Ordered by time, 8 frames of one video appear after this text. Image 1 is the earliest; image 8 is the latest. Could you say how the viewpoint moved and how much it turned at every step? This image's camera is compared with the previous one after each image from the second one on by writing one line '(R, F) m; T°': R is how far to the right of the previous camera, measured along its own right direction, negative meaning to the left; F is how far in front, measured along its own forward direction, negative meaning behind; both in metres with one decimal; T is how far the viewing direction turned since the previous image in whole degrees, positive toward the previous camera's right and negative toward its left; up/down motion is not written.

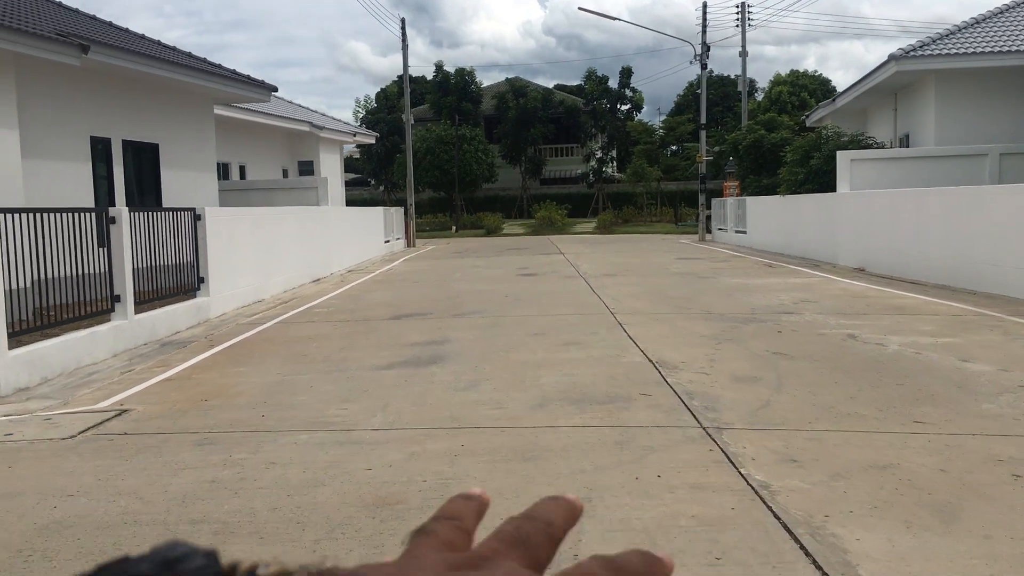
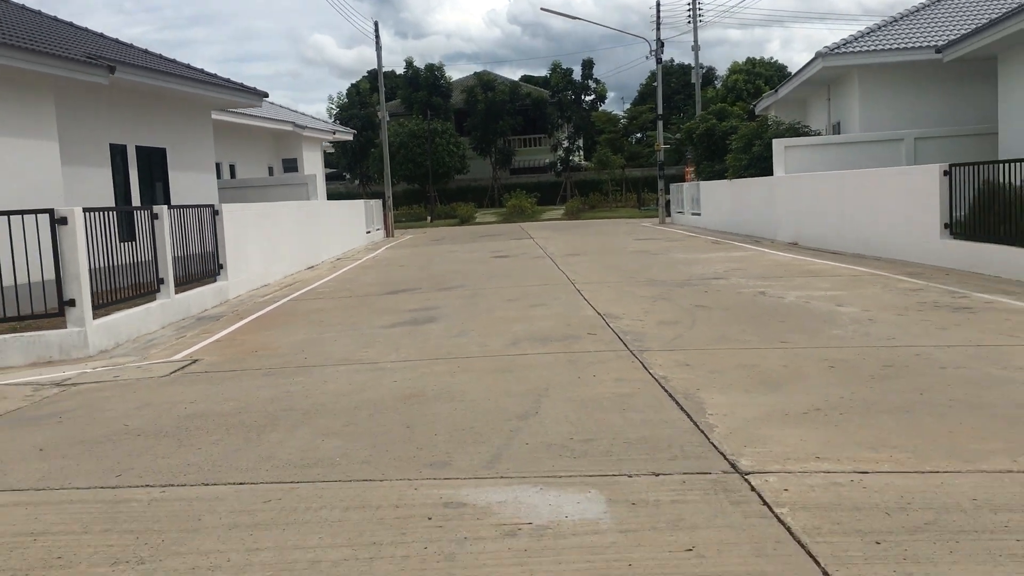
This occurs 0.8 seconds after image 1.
(0.0, -2.2) m; +2°
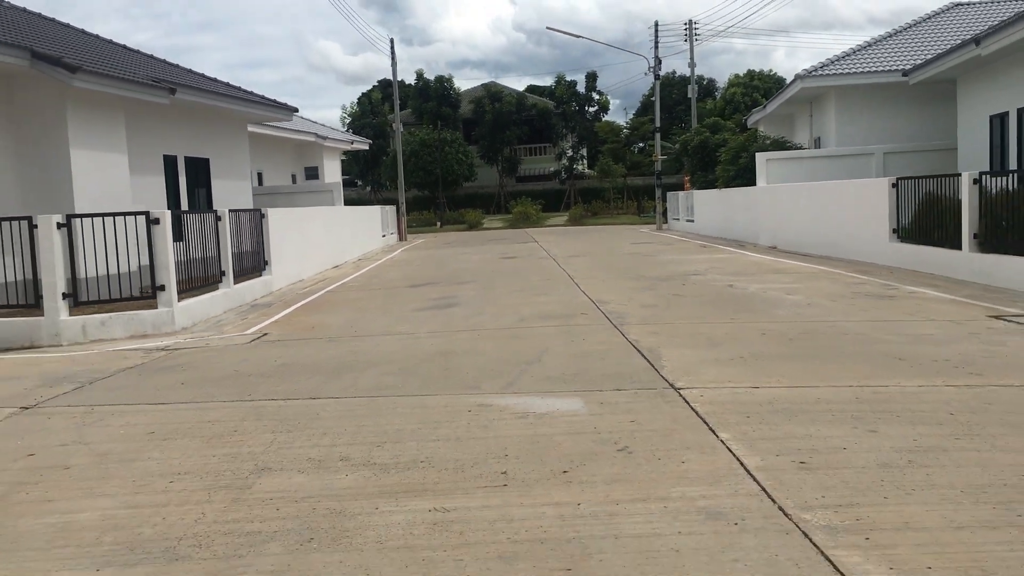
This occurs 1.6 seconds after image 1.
(0.0, -2.2) m; 0°
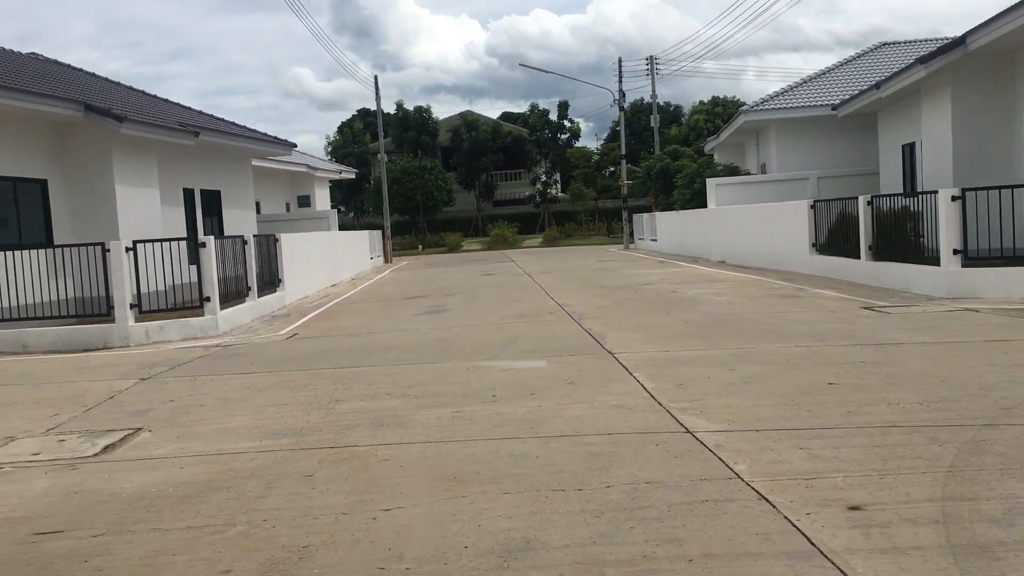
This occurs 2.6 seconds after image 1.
(-0.1, -2.8) m; +1°
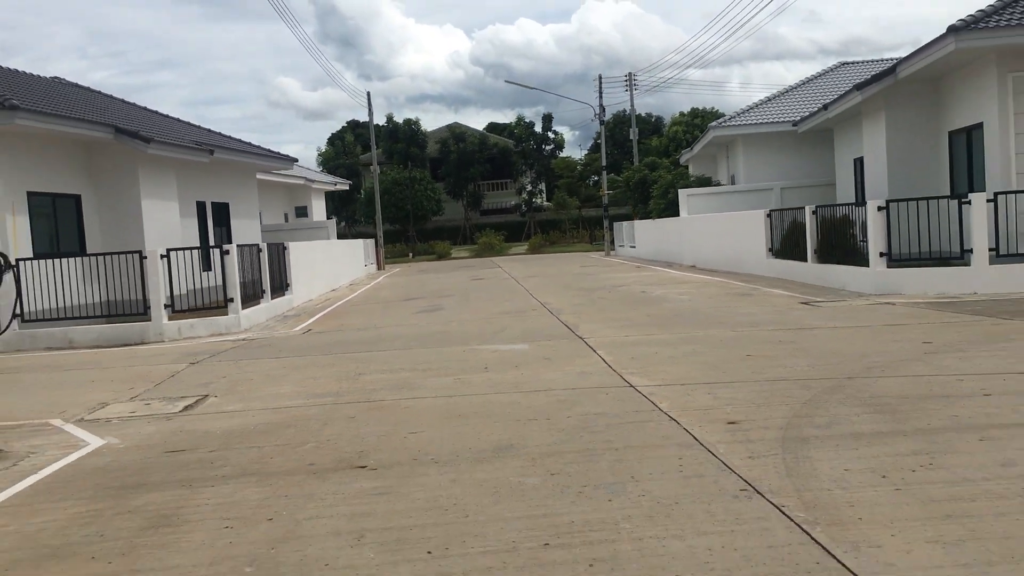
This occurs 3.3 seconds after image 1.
(0.0, -2.0) m; +1°
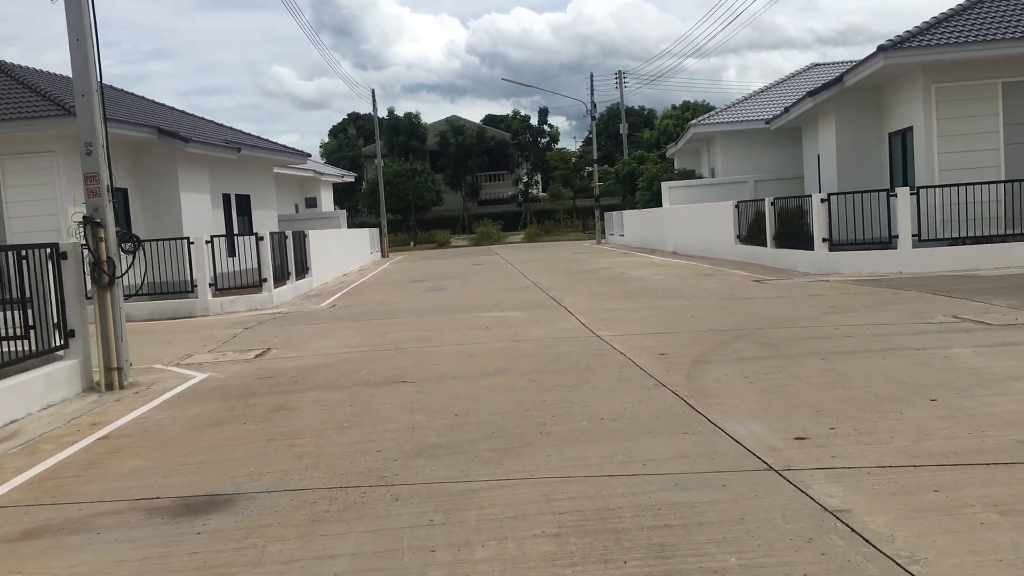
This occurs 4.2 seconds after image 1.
(0.0, -2.6) m; 0°
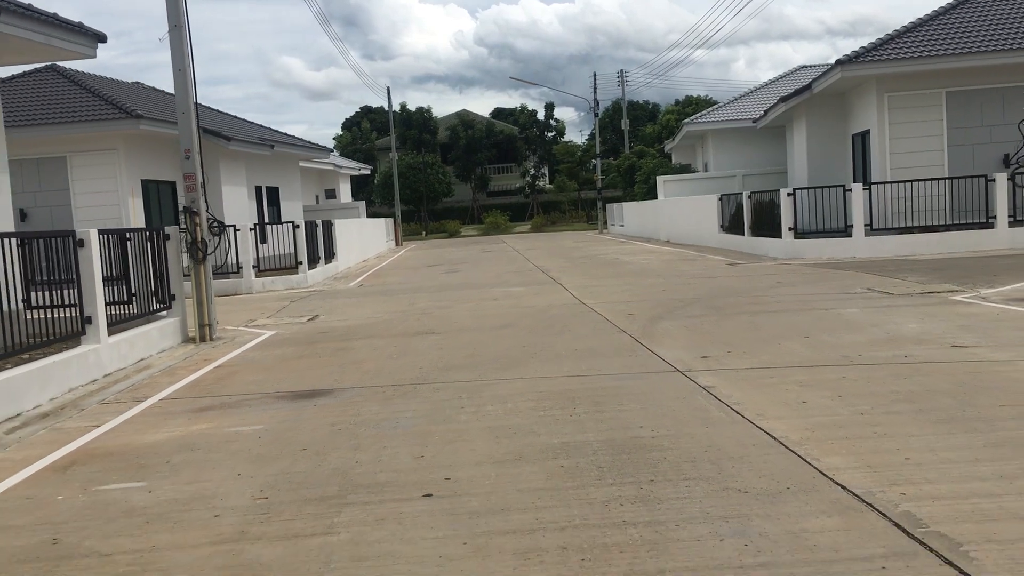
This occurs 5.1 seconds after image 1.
(+0.1, -2.6) m; -1°
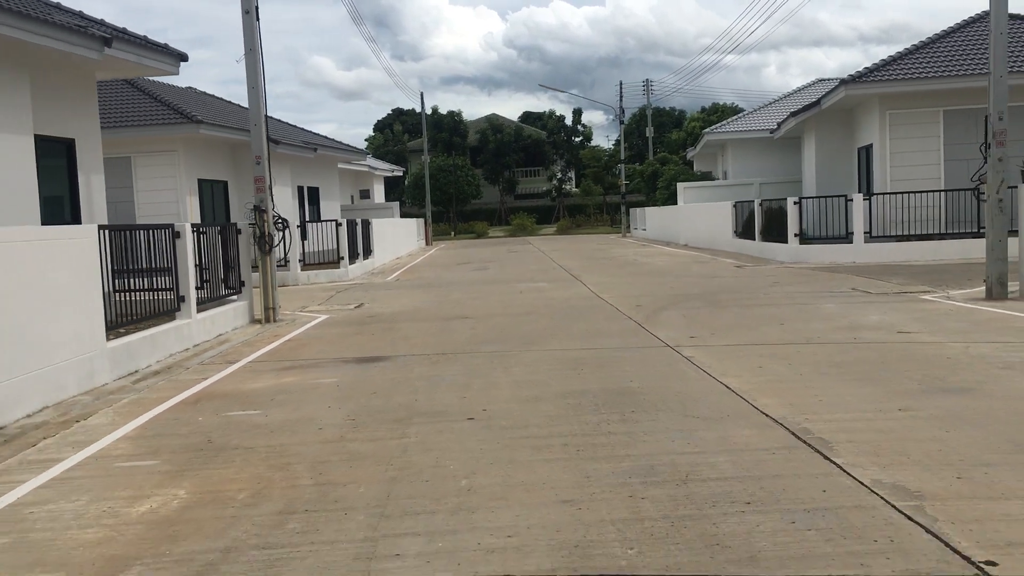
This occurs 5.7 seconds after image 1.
(0.0, -1.7) m; -2°
